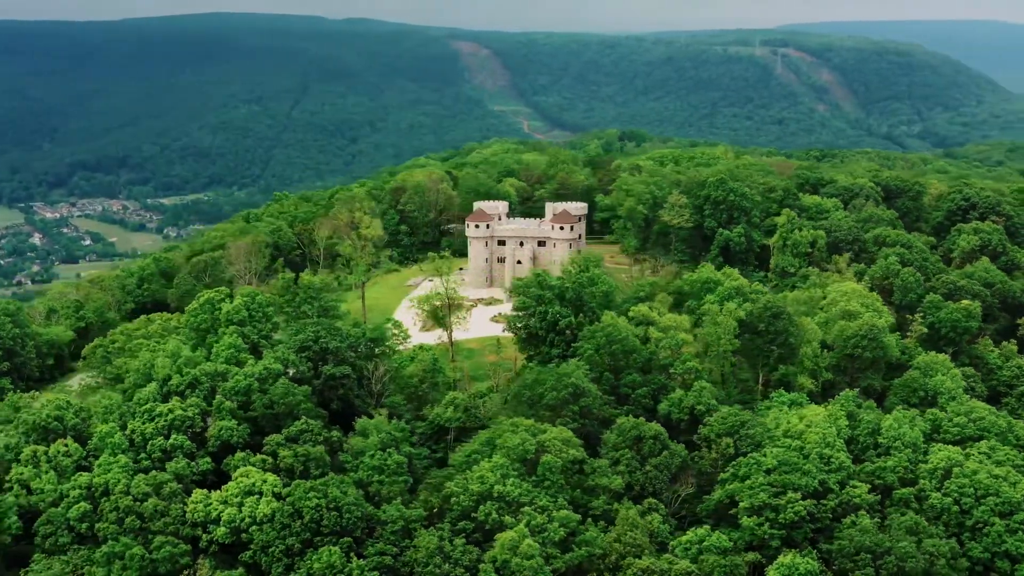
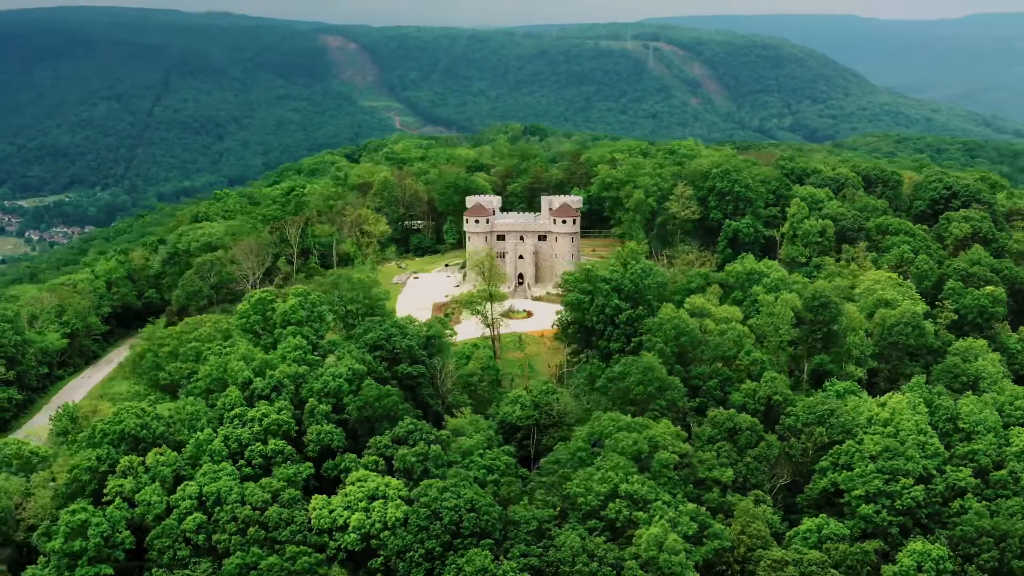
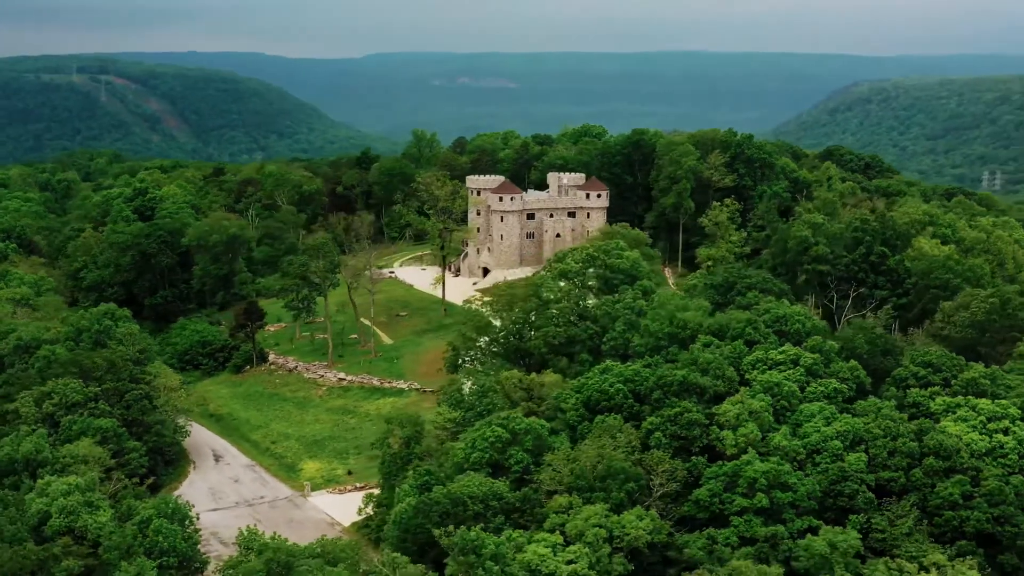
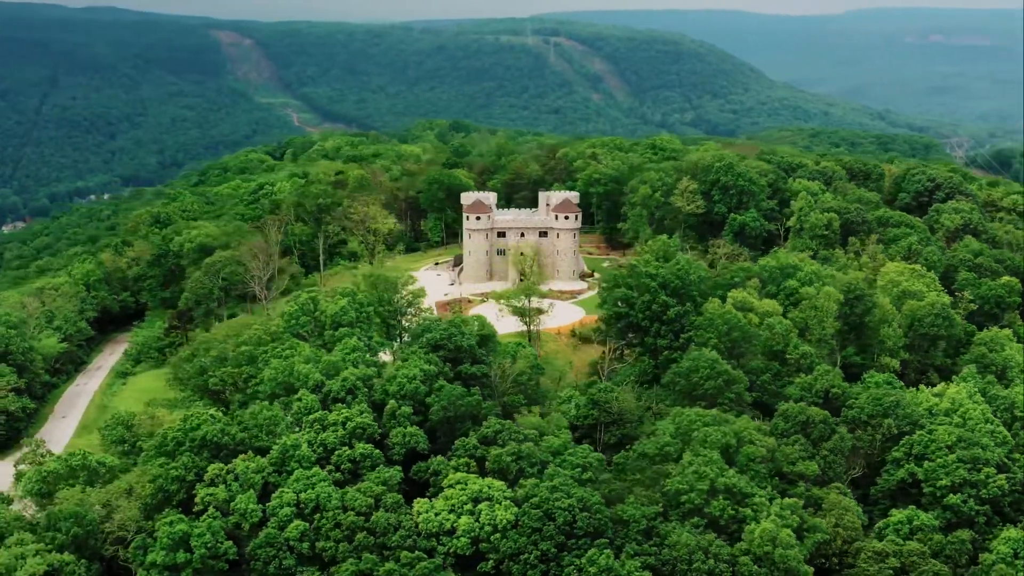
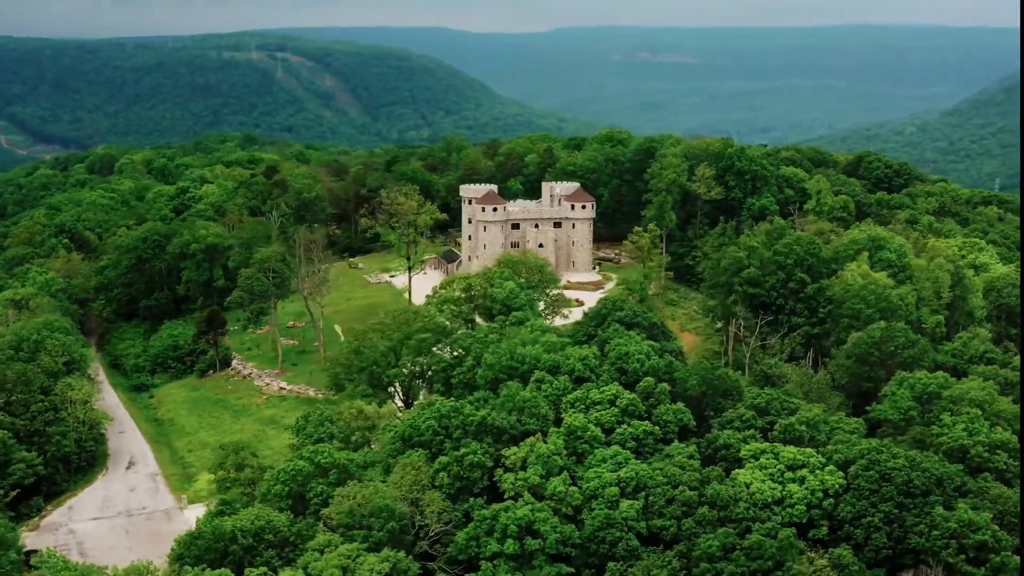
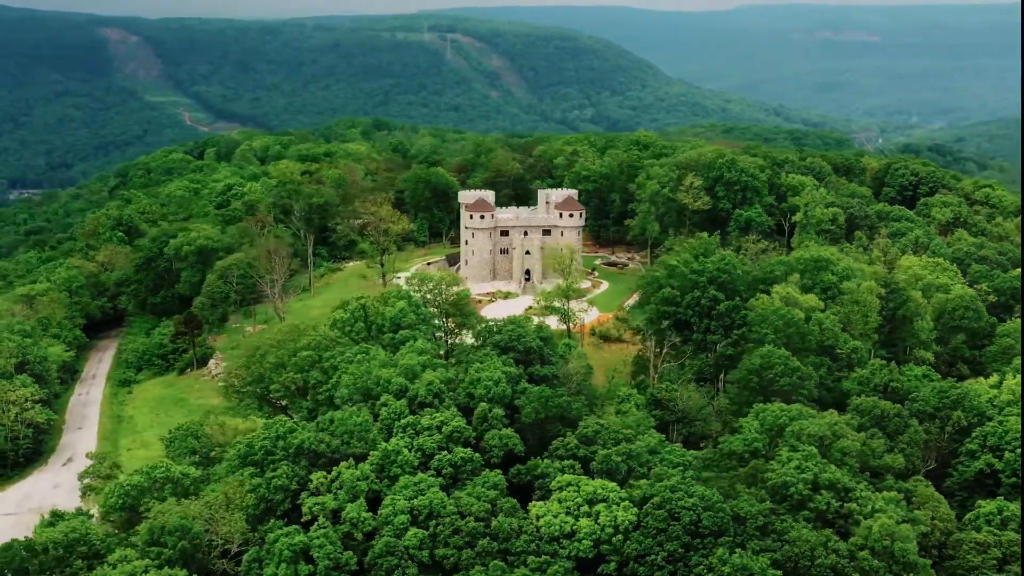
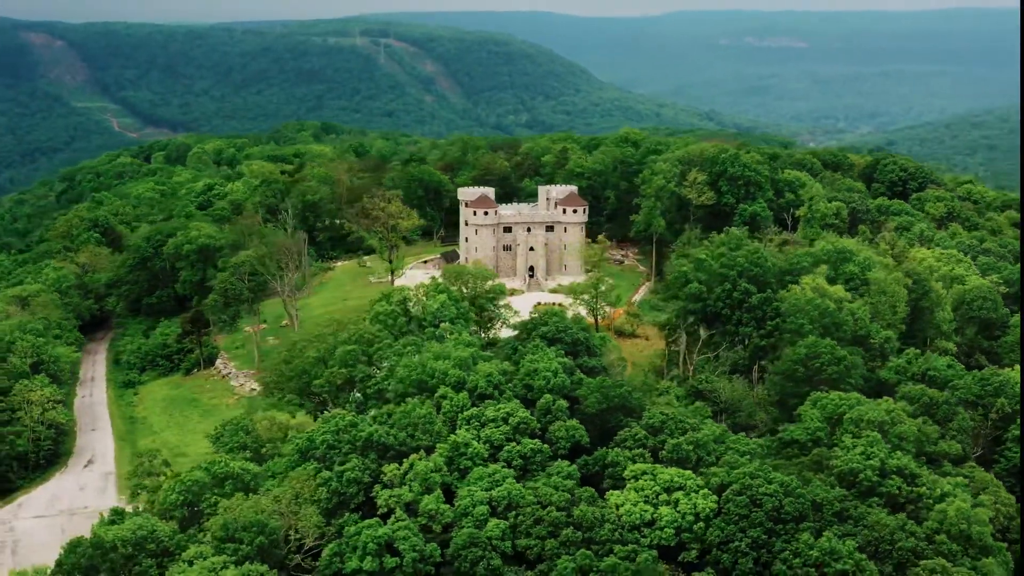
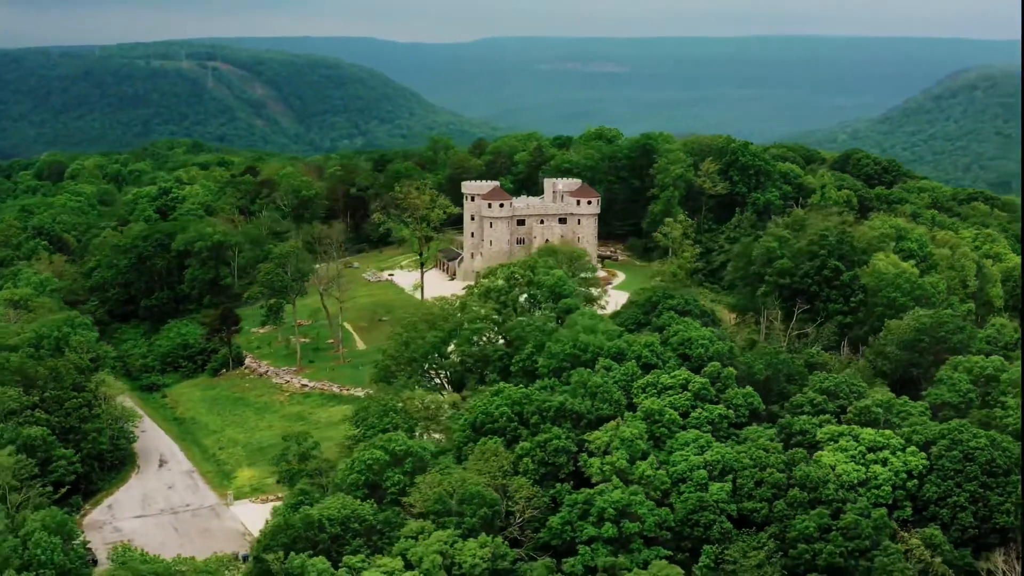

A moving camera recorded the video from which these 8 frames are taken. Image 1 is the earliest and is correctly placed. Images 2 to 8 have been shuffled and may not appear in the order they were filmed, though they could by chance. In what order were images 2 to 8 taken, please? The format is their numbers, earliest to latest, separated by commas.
2, 4, 6, 7, 5, 8, 3
